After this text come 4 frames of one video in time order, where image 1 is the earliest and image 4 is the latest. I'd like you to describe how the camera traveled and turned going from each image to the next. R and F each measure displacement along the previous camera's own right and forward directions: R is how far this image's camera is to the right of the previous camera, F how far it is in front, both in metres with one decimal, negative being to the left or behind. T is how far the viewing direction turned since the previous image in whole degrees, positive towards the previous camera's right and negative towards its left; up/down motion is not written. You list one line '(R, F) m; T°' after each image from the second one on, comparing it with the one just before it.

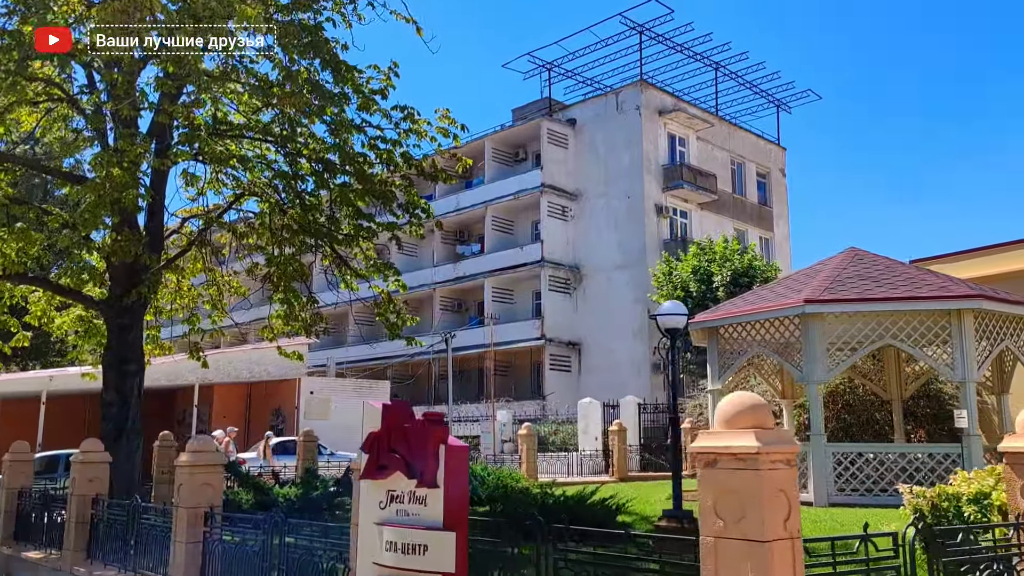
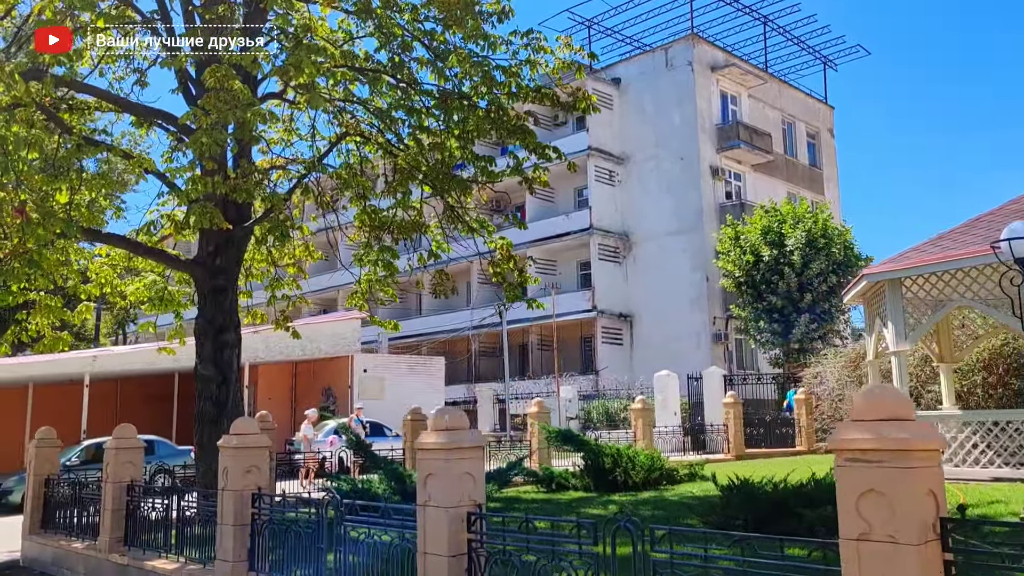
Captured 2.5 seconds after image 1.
(-2.2, +2.0) m; 0°
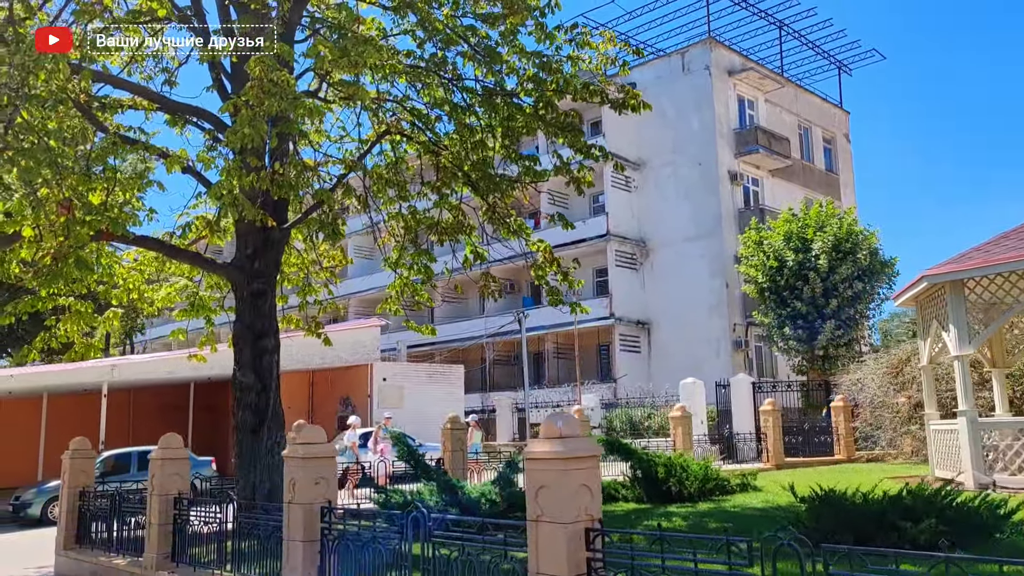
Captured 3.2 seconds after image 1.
(-0.6, +0.4) m; 0°
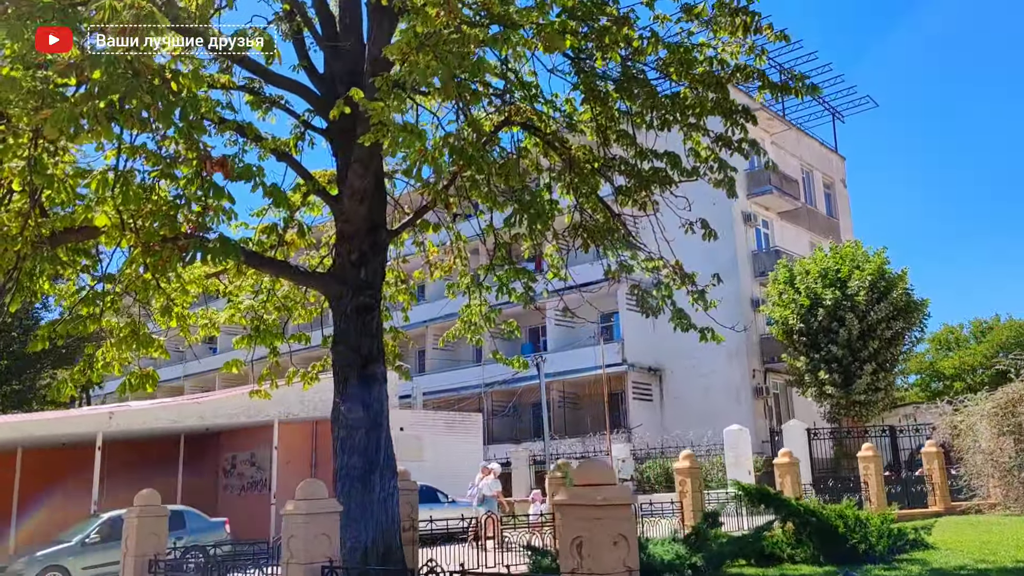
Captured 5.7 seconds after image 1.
(-2.2, +2.0) m; +3°
